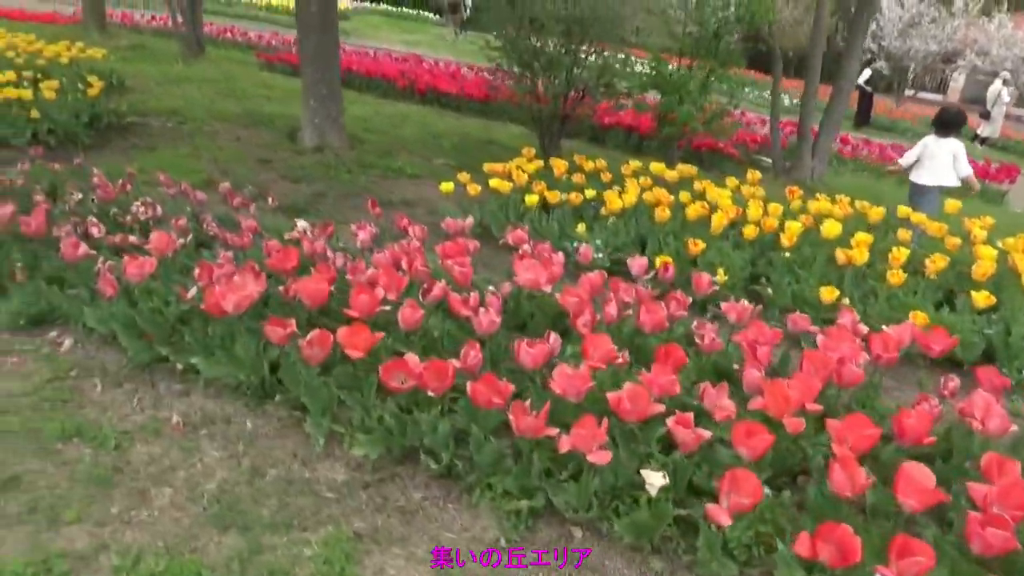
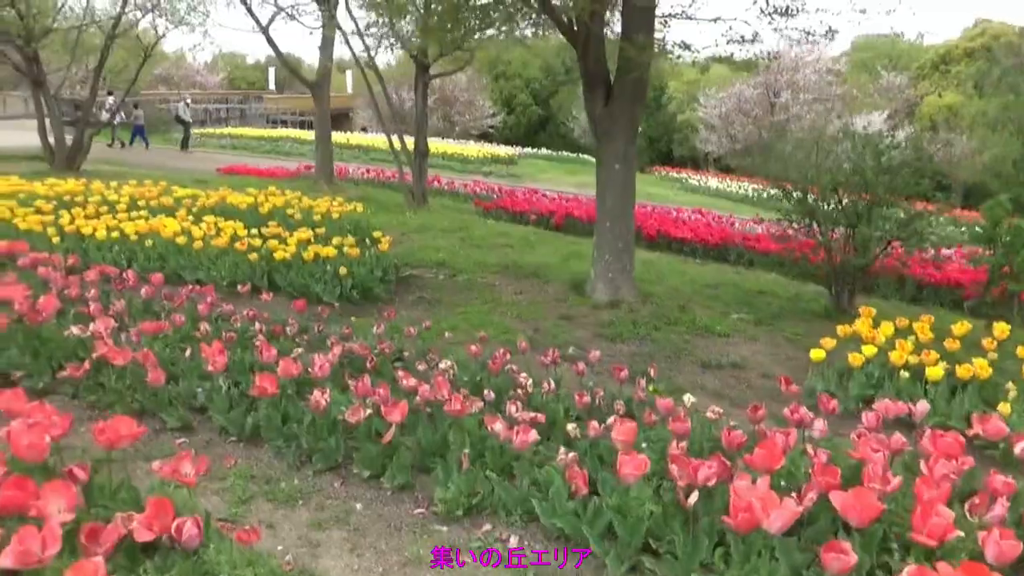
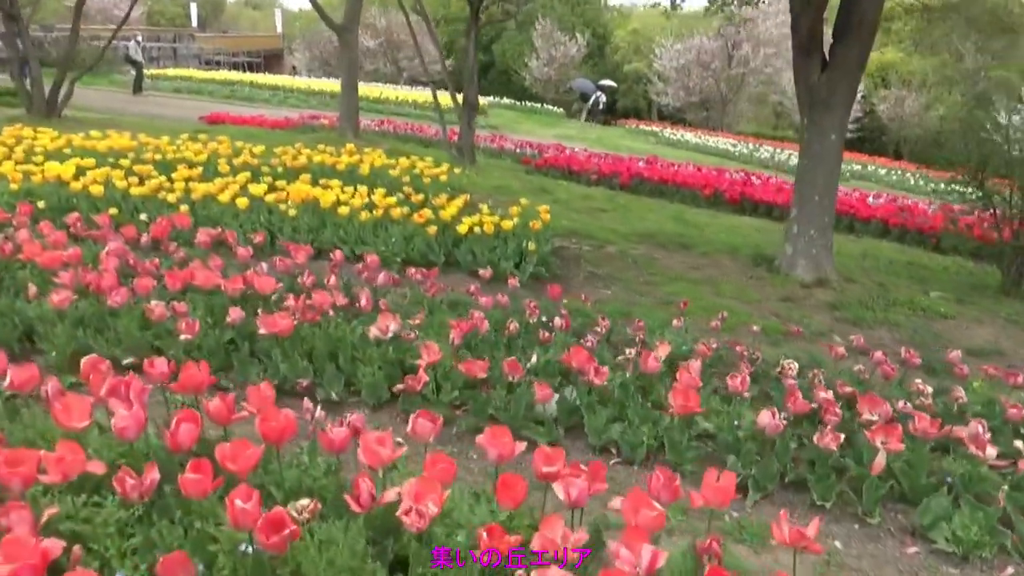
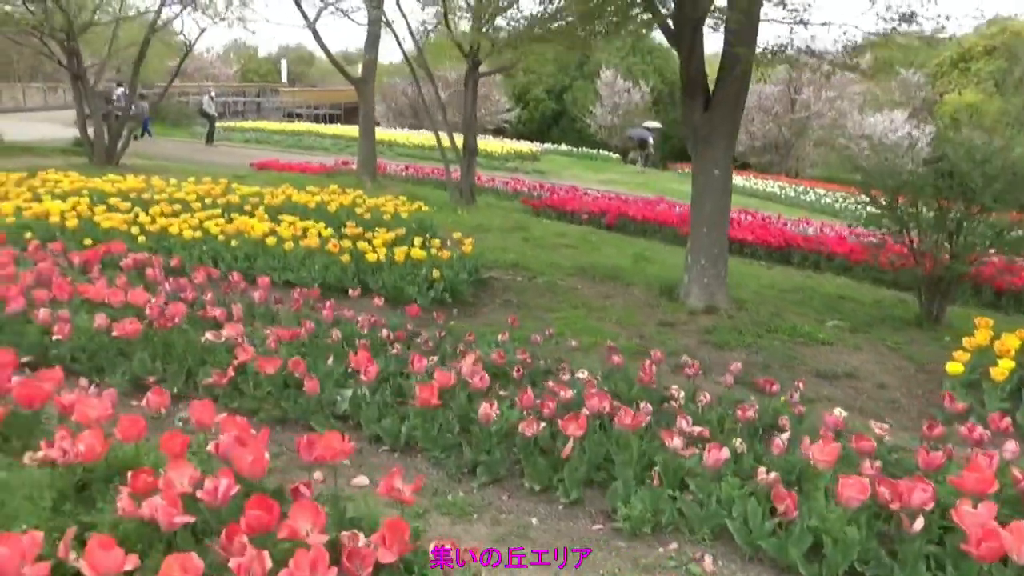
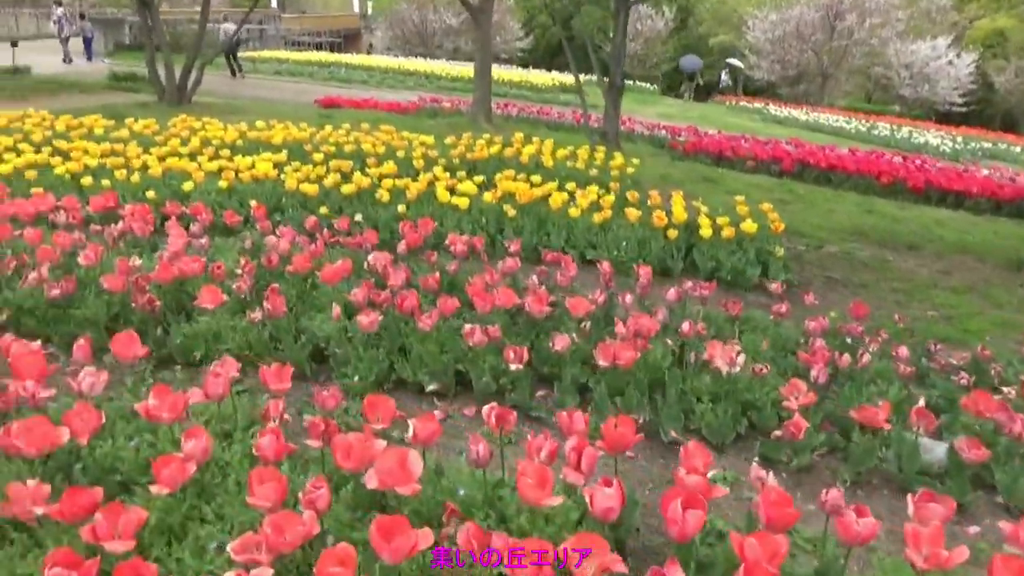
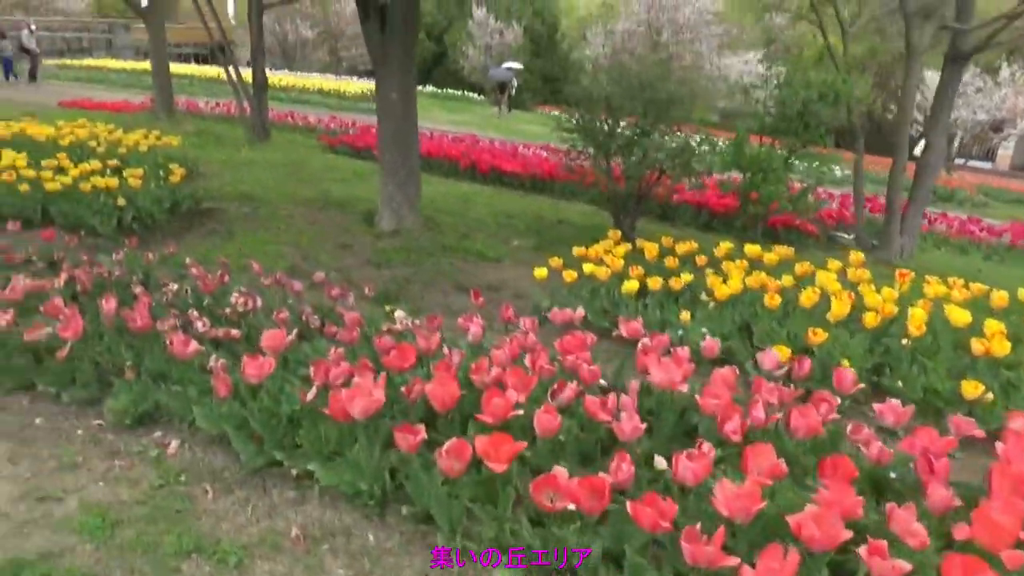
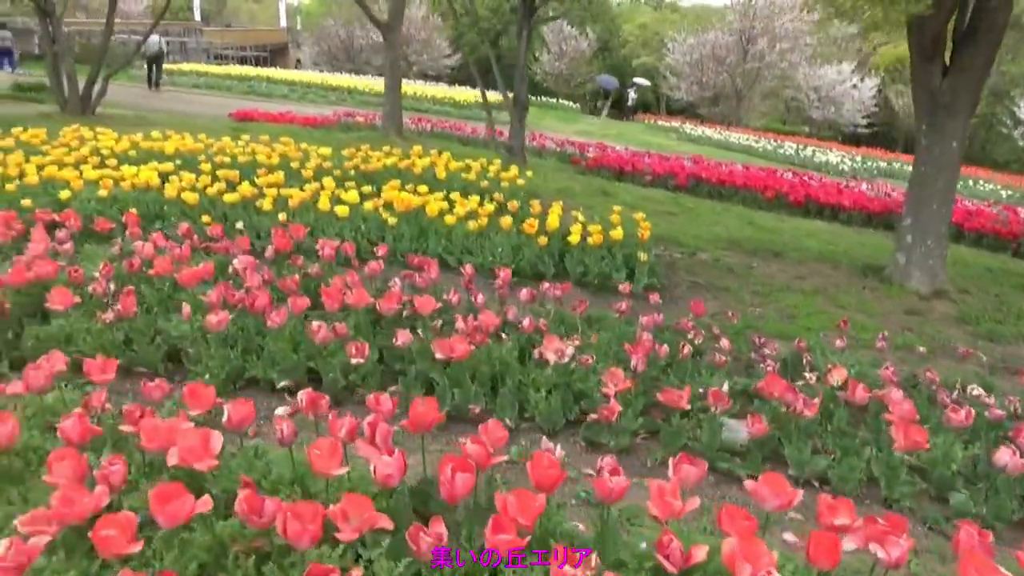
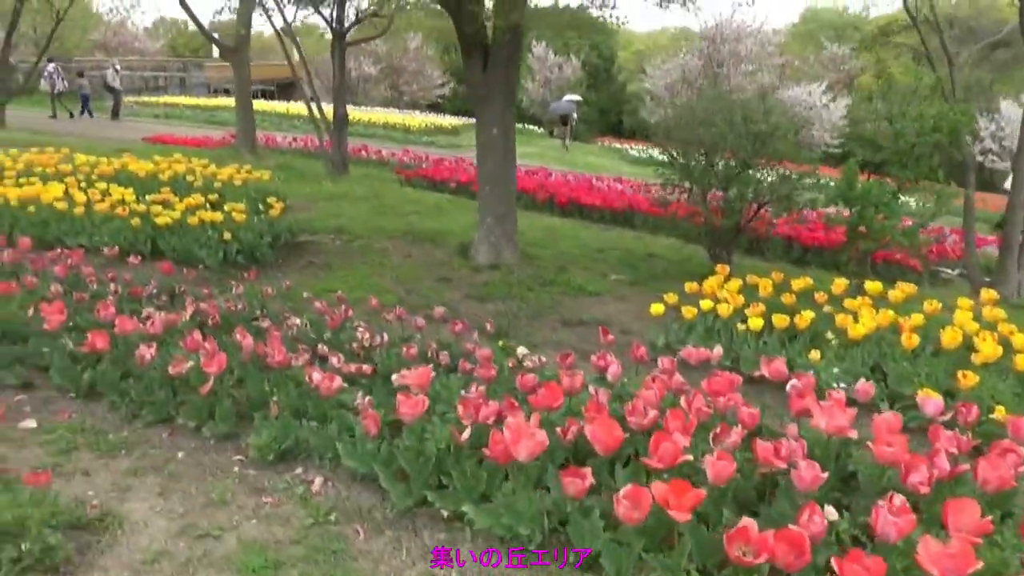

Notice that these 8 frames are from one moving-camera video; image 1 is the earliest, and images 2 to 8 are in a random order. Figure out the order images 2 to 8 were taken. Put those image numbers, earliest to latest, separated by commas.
6, 8, 2, 4, 3, 7, 5
